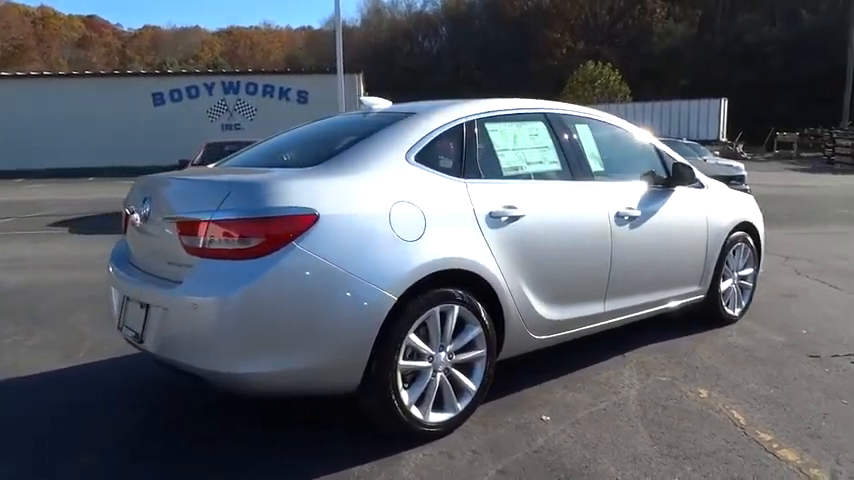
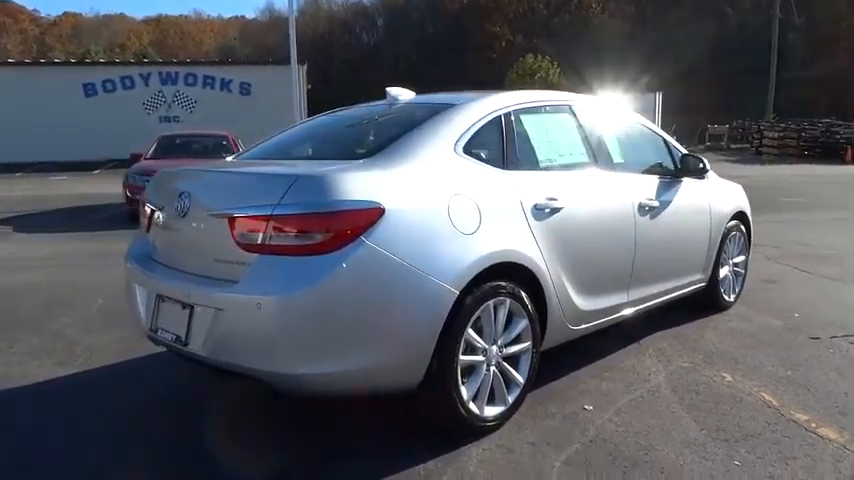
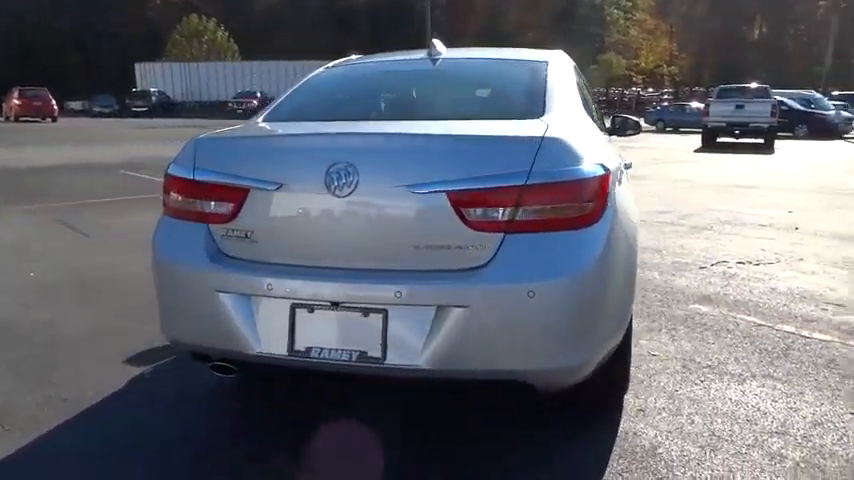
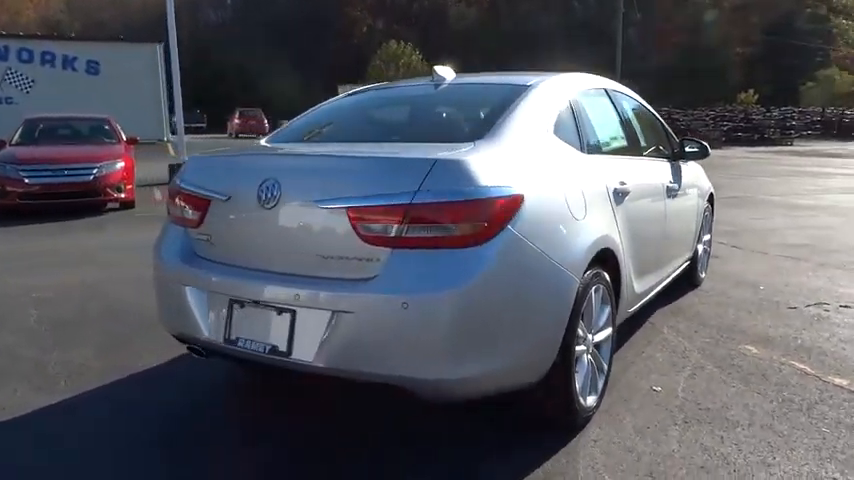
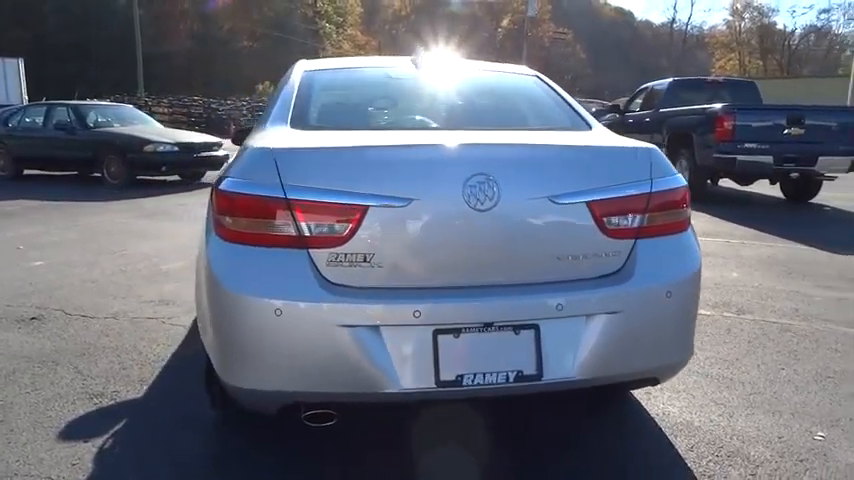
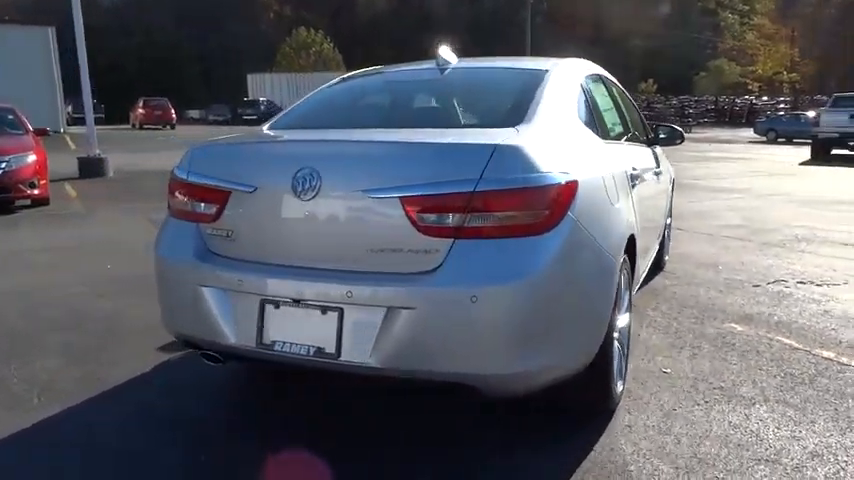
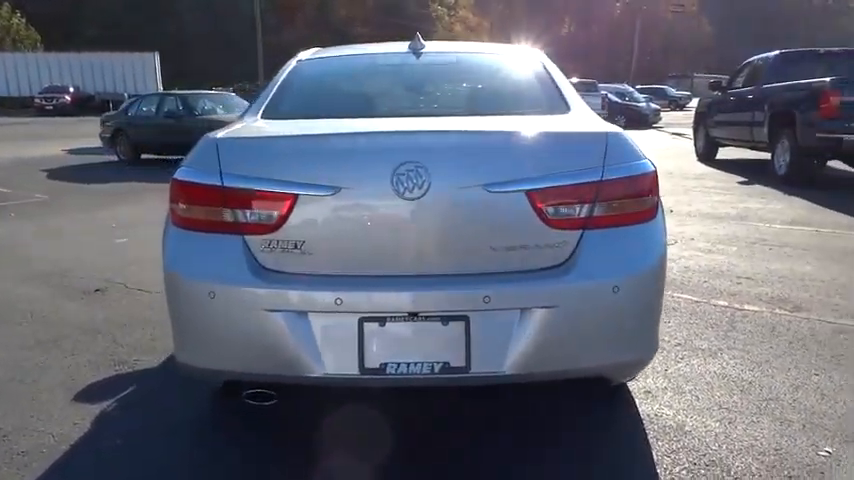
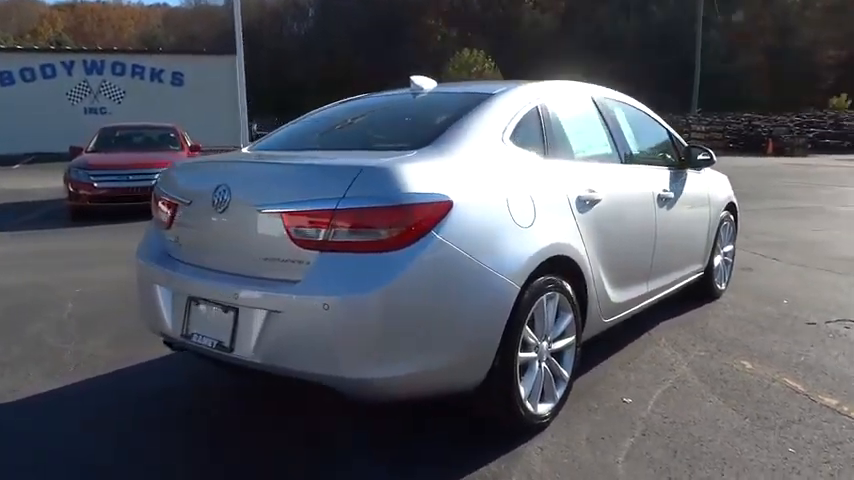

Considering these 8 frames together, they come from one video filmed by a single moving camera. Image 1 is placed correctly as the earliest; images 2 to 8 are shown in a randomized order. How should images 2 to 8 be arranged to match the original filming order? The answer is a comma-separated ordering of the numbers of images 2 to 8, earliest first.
2, 8, 4, 6, 3, 7, 5
